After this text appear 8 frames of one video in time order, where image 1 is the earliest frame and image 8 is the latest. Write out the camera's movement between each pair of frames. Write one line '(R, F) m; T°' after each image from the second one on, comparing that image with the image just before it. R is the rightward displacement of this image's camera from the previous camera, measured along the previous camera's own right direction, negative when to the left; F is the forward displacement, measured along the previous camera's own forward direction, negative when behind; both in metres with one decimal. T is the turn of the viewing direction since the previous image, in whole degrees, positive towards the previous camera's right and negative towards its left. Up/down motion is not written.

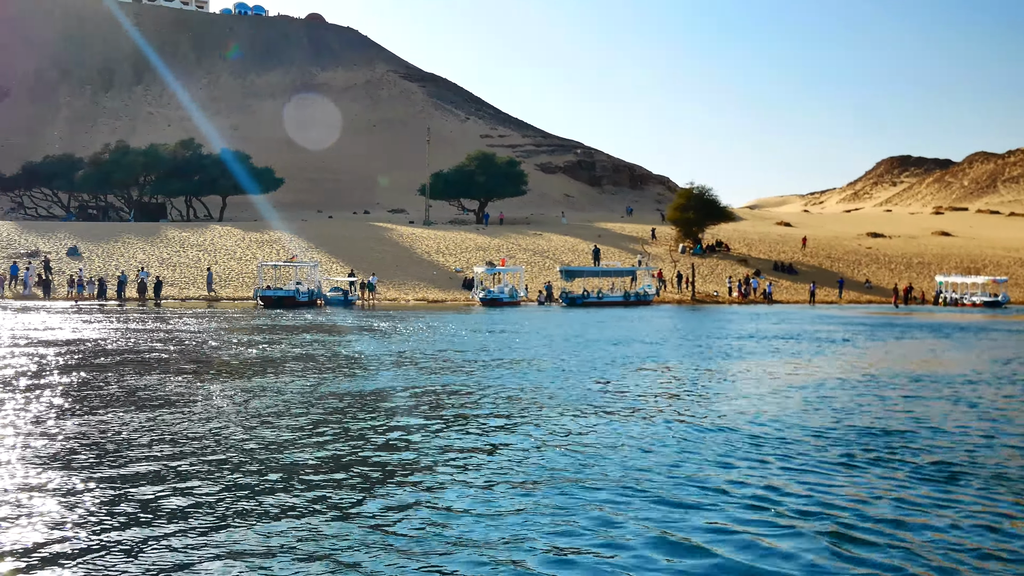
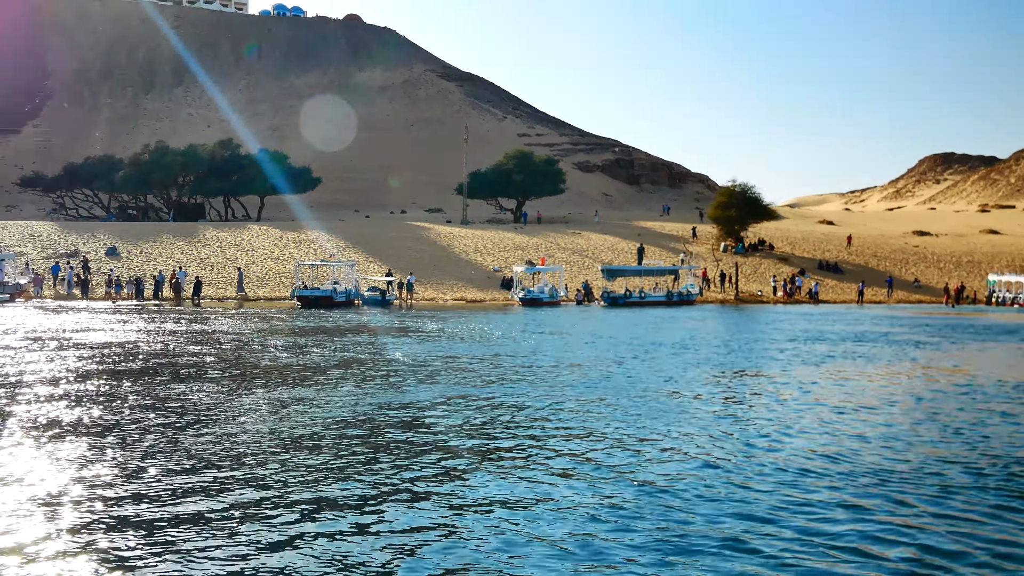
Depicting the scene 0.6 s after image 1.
(-0.2, +1.0) m; -2°
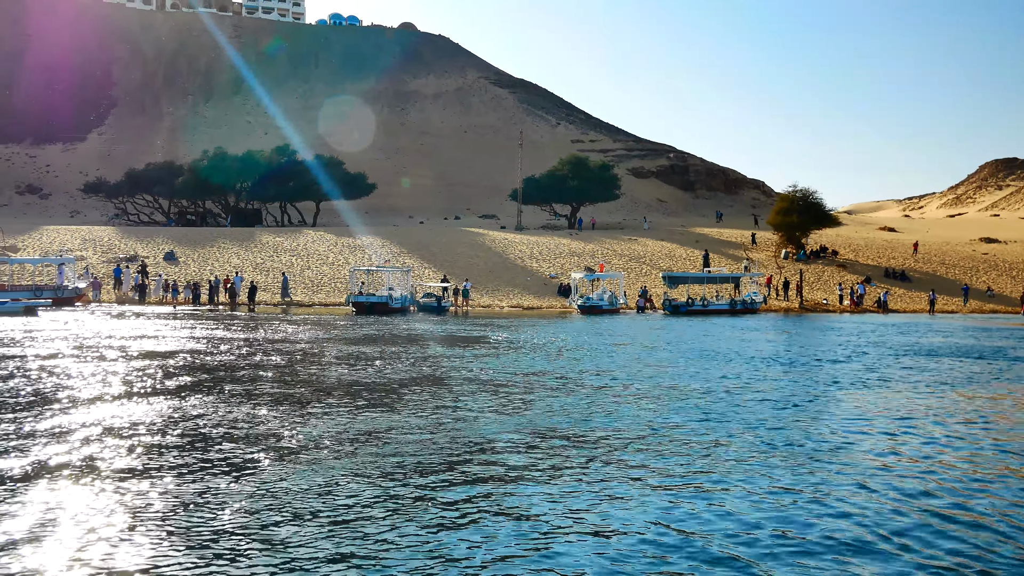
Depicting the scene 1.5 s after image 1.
(-0.4, +1.0) m; -3°
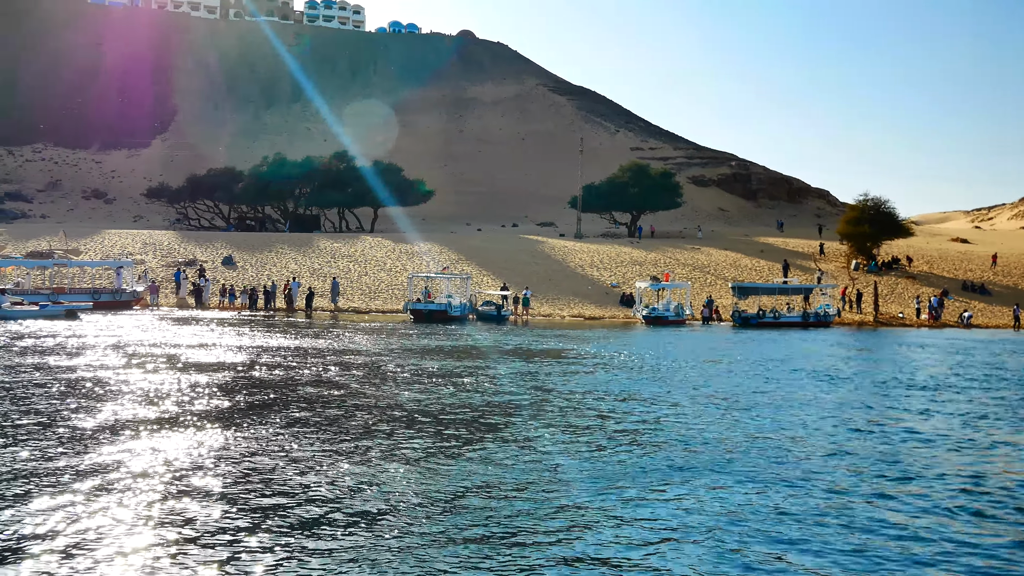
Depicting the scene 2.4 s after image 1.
(-0.4, +1.5) m; -3°
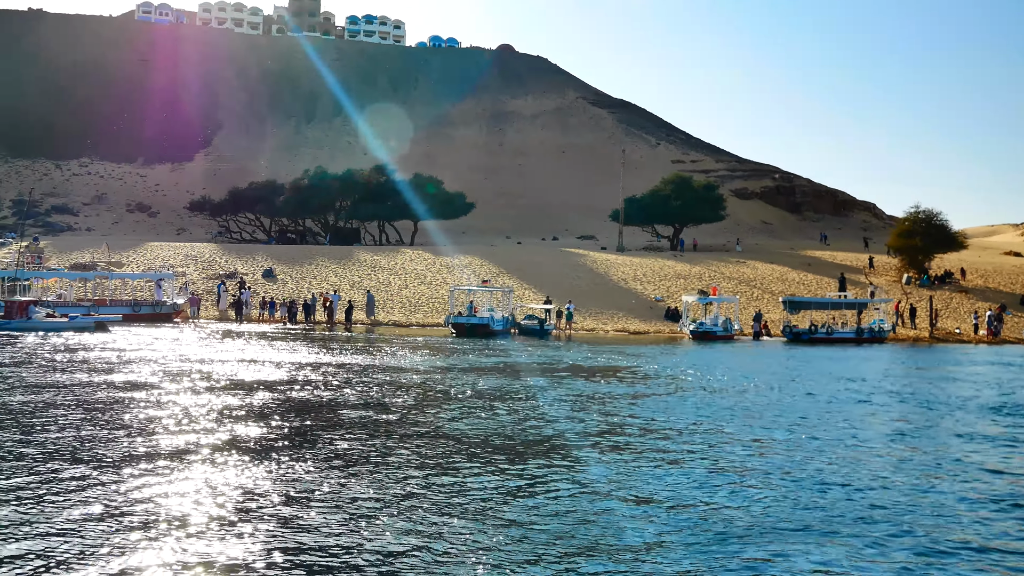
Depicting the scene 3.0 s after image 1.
(-0.2, +1.0) m; -2°
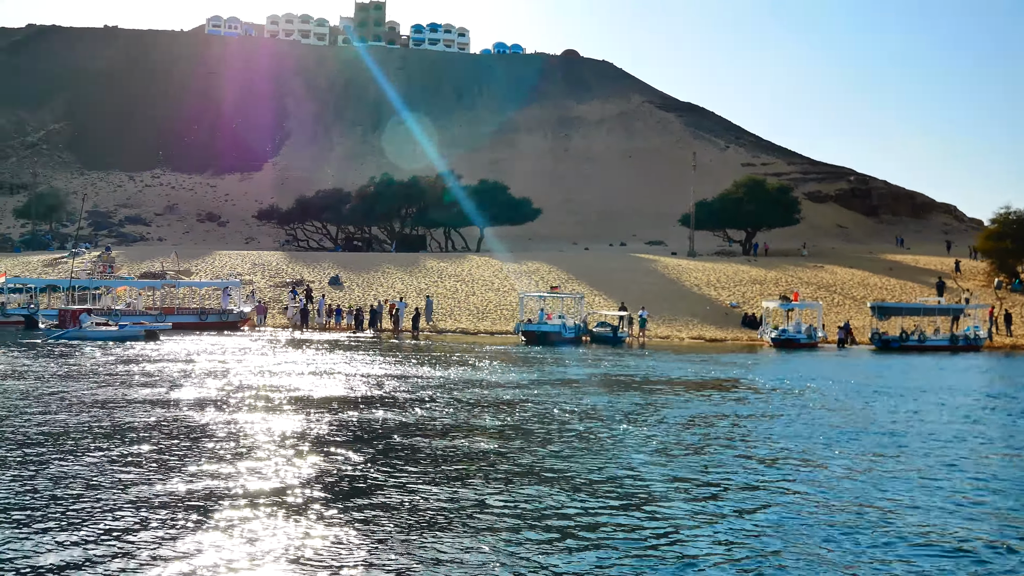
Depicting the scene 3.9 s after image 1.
(-0.3, +1.4) m; -4°
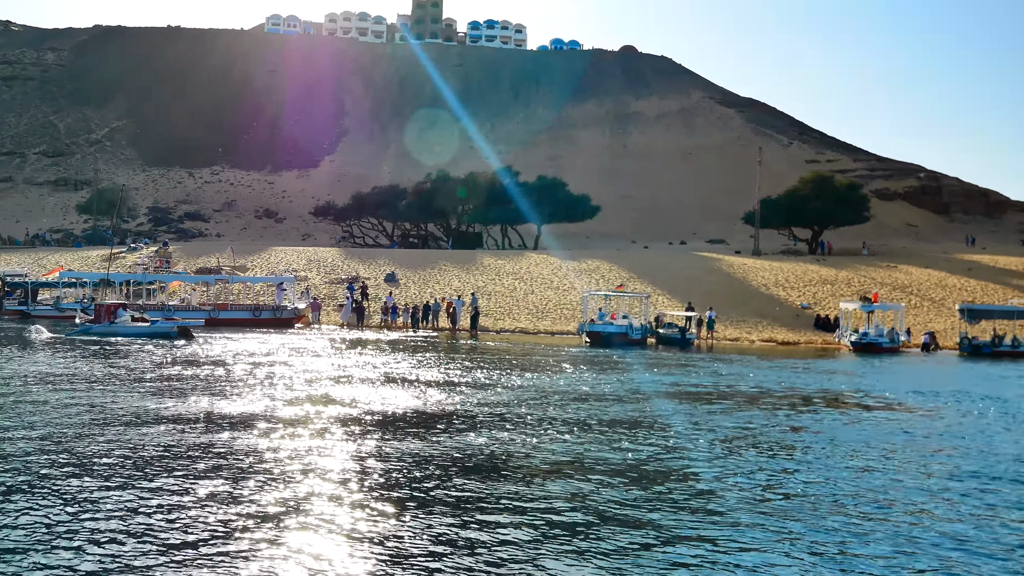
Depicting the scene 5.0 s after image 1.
(-0.4, +1.7) m; -3°
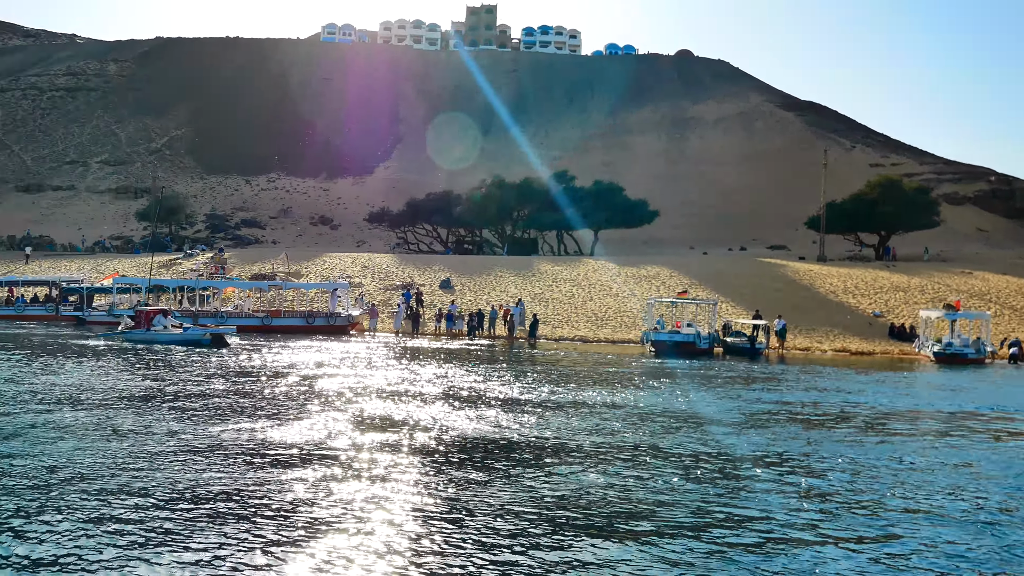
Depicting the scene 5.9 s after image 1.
(-0.3, +1.3) m; -3°
